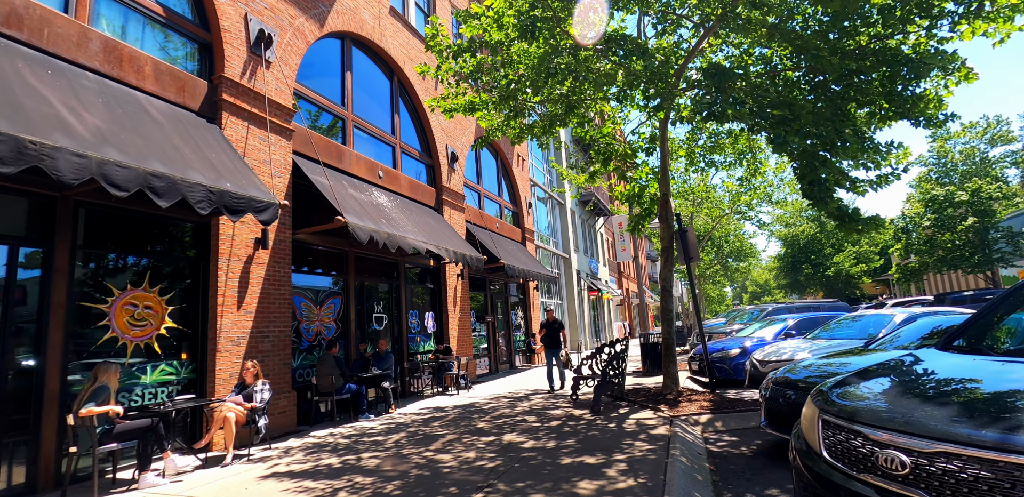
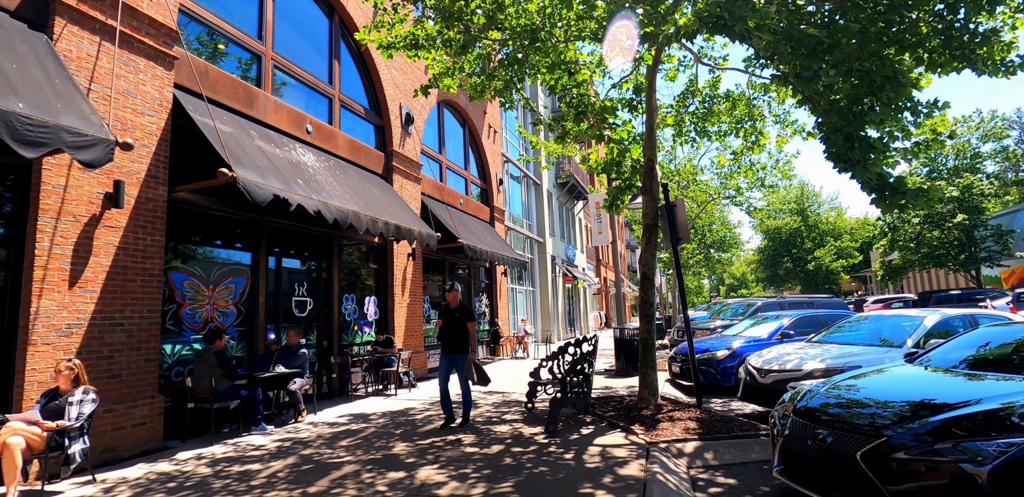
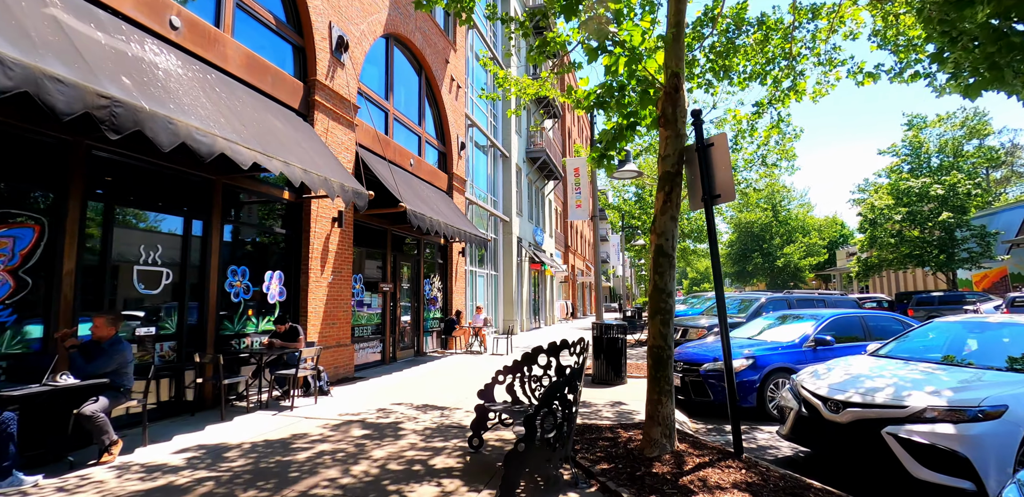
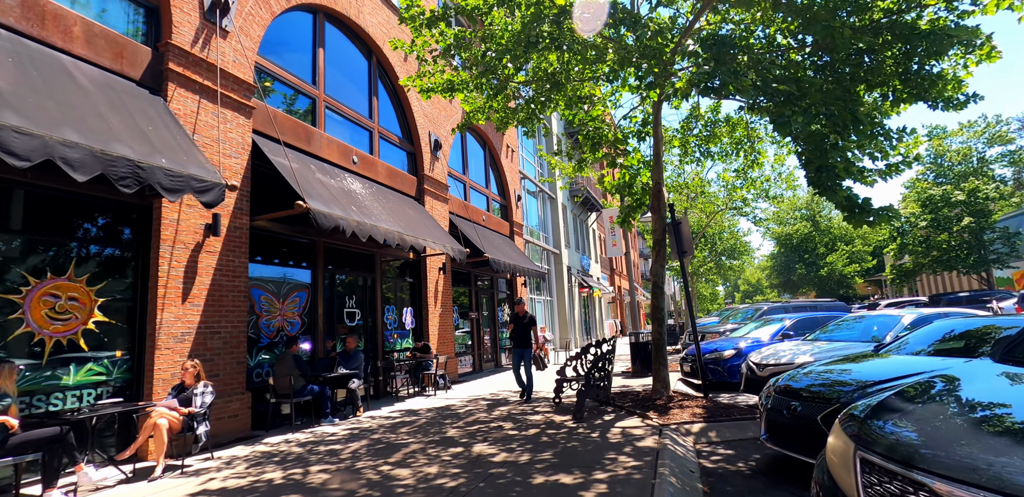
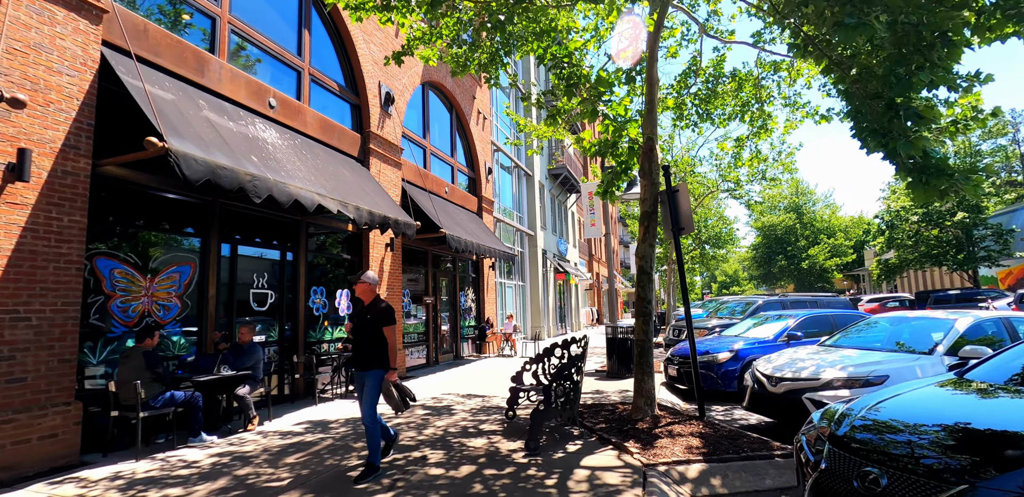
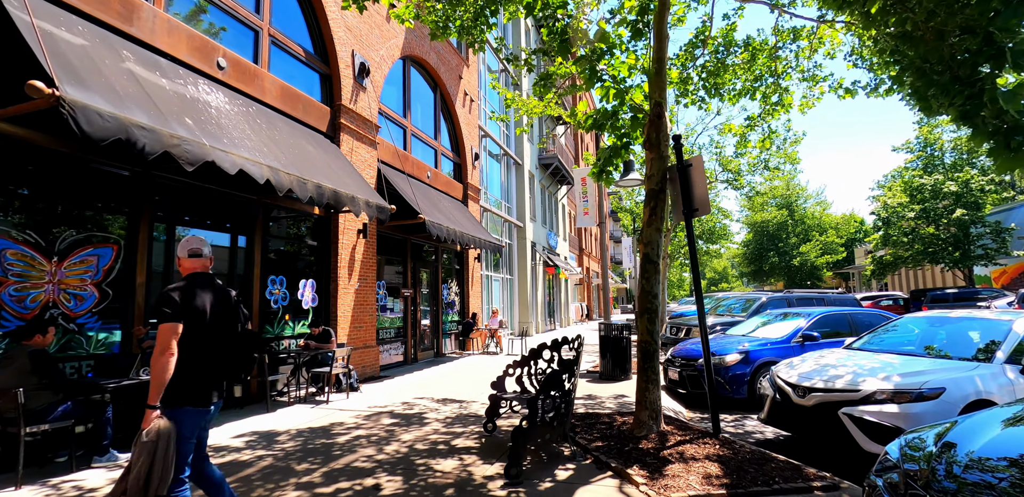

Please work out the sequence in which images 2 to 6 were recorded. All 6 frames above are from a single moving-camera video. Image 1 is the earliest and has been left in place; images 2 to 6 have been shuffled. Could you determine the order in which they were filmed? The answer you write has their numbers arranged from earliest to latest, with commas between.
4, 2, 5, 6, 3
